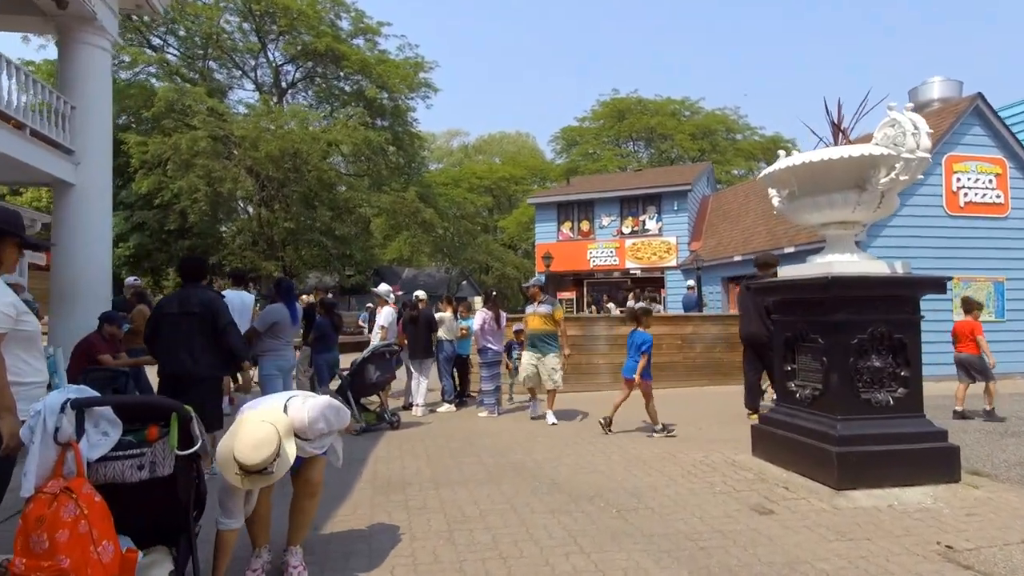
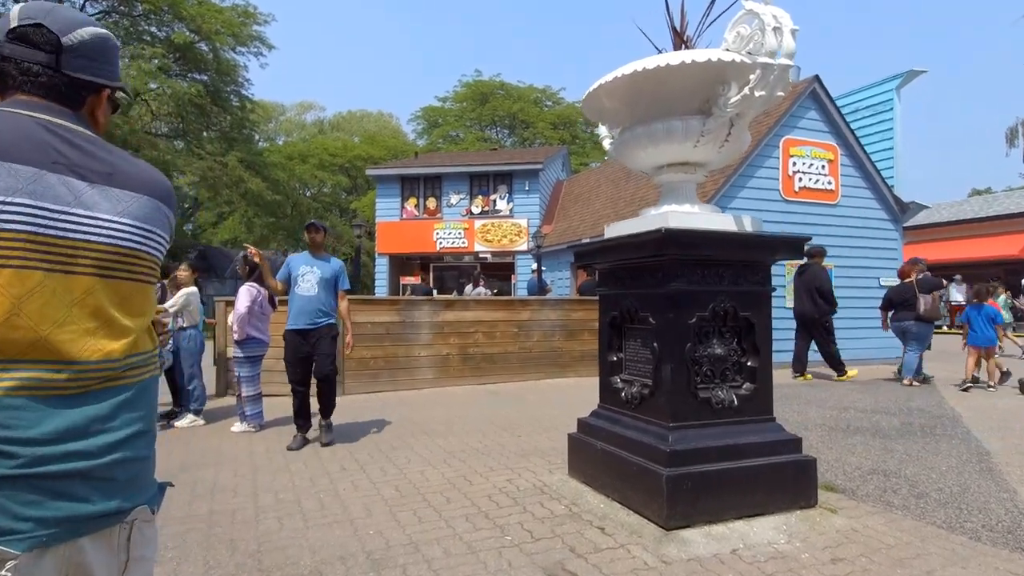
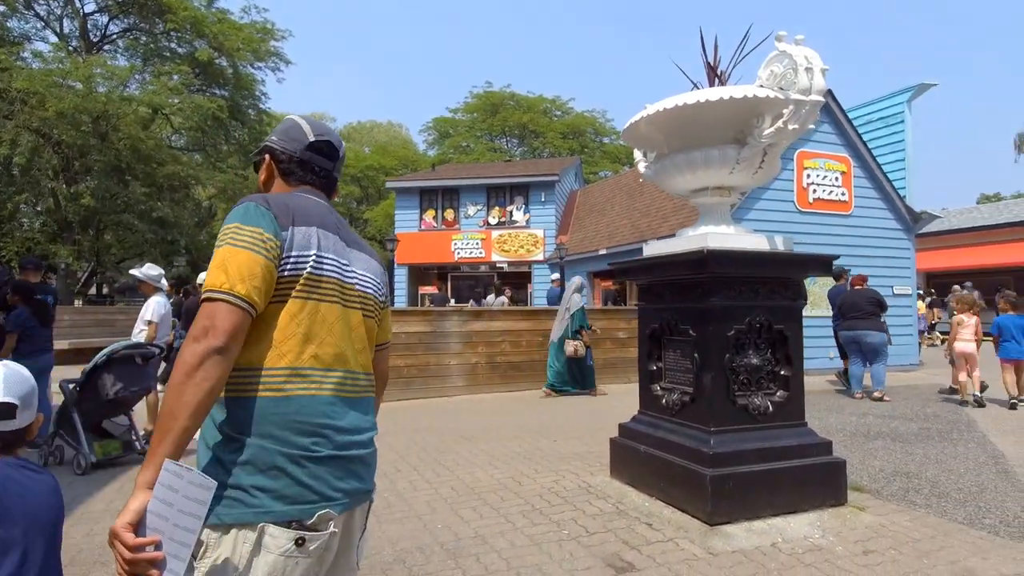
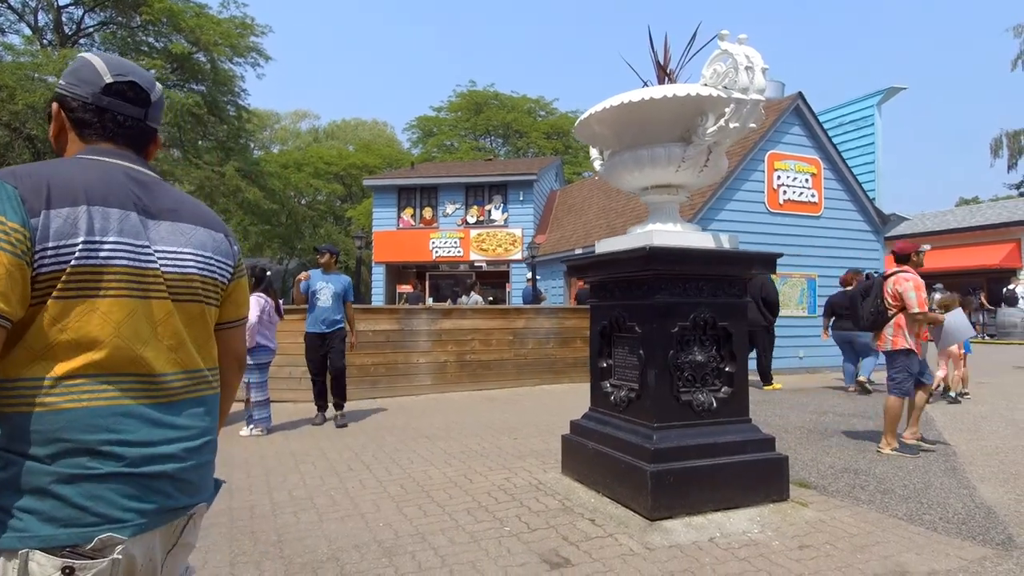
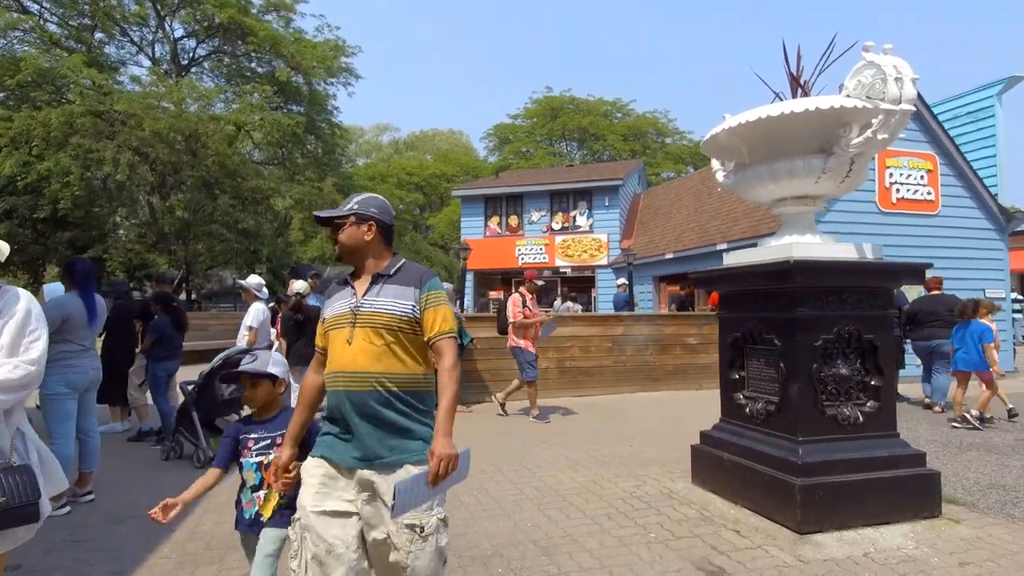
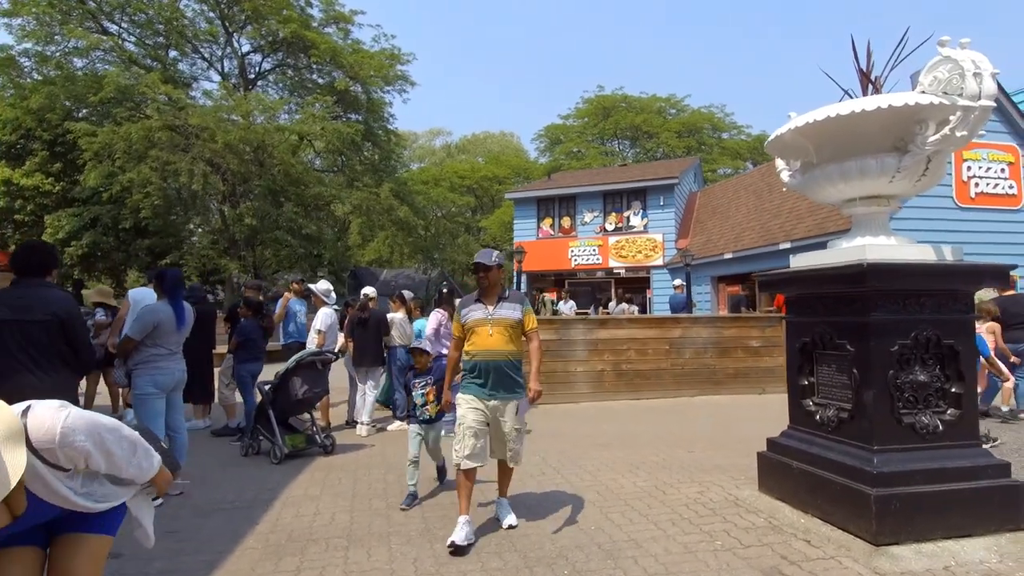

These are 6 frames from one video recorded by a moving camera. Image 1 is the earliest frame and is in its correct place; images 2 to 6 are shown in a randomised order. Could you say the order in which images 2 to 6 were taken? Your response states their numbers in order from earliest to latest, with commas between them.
6, 5, 3, 4, 2
